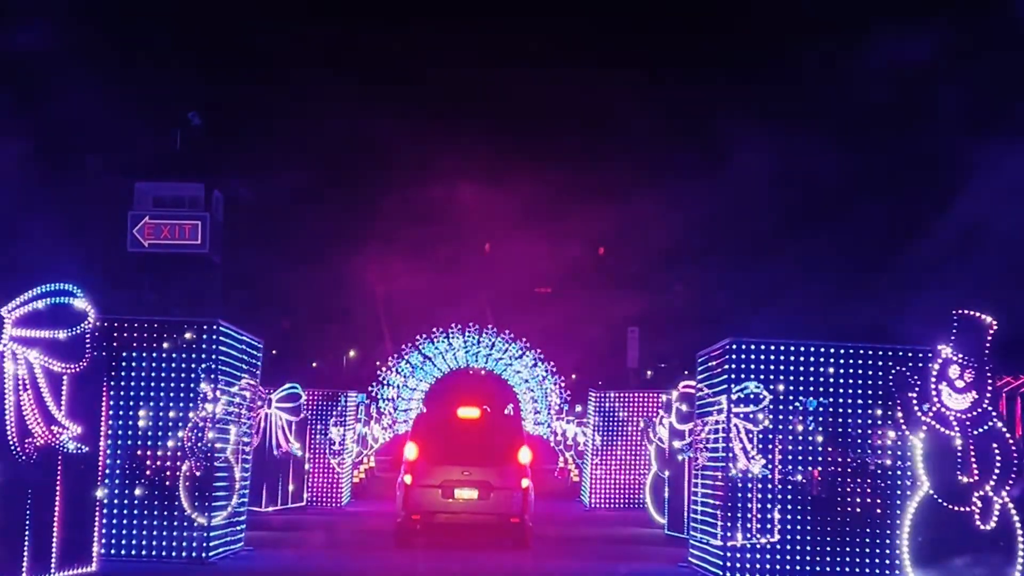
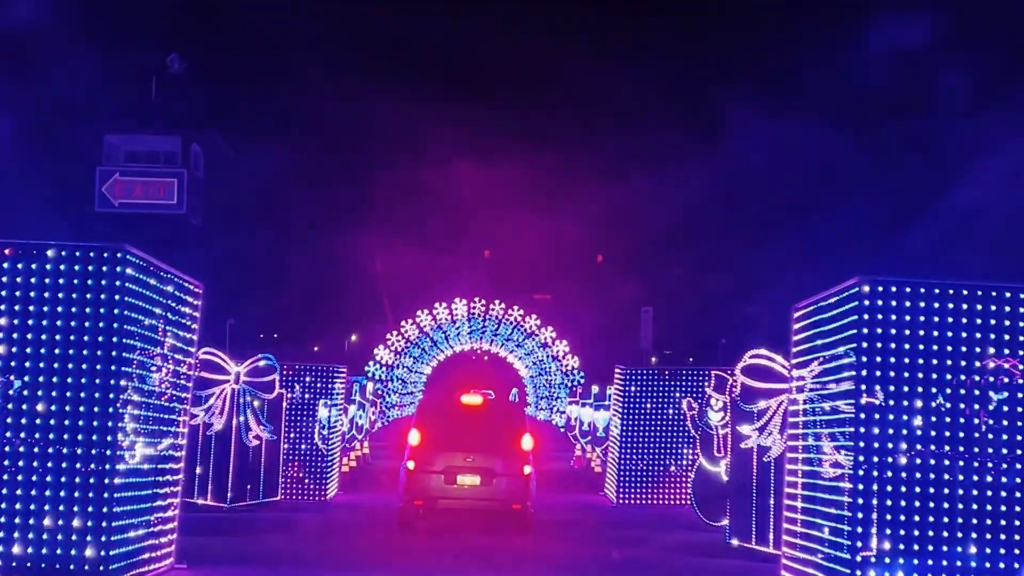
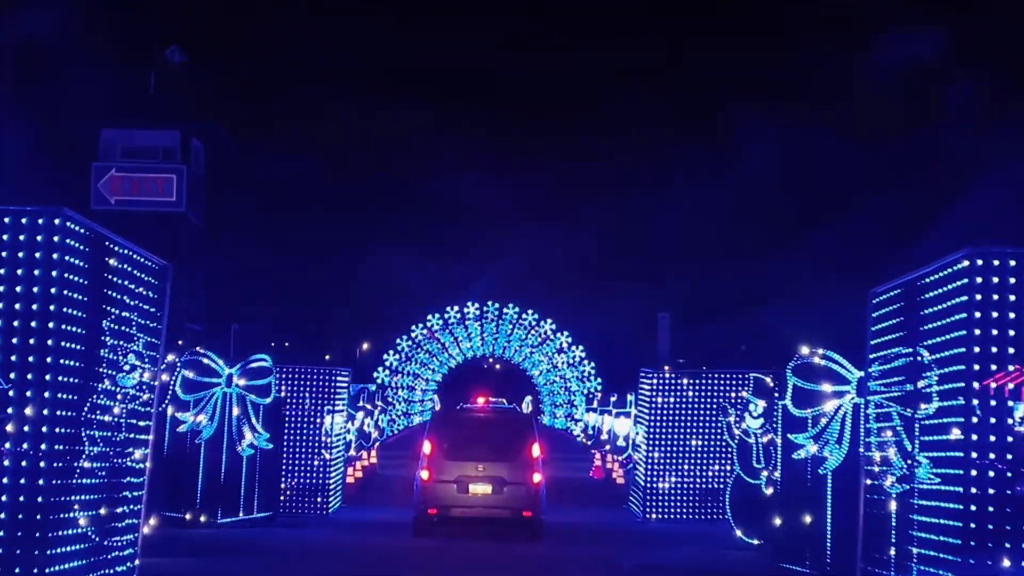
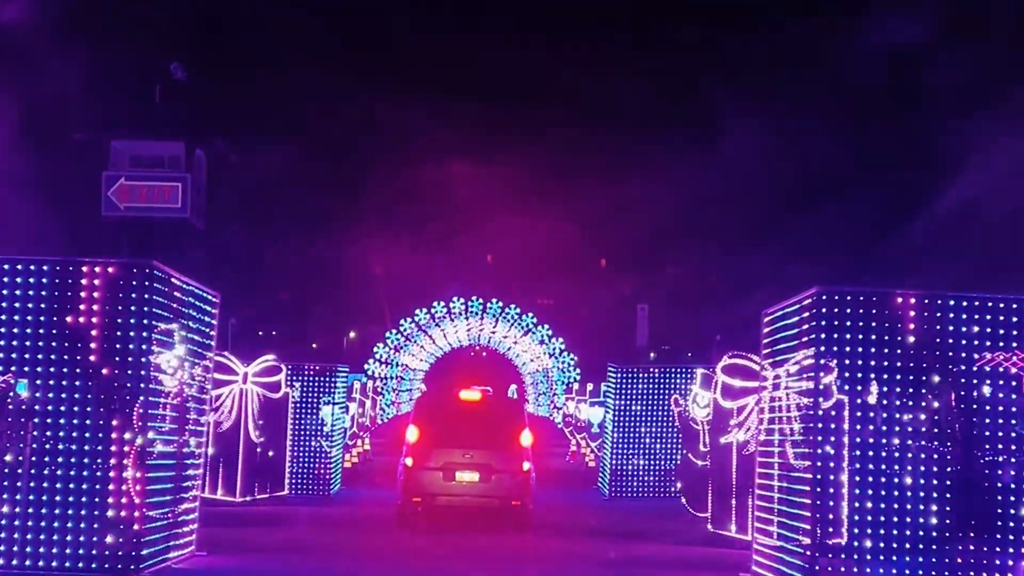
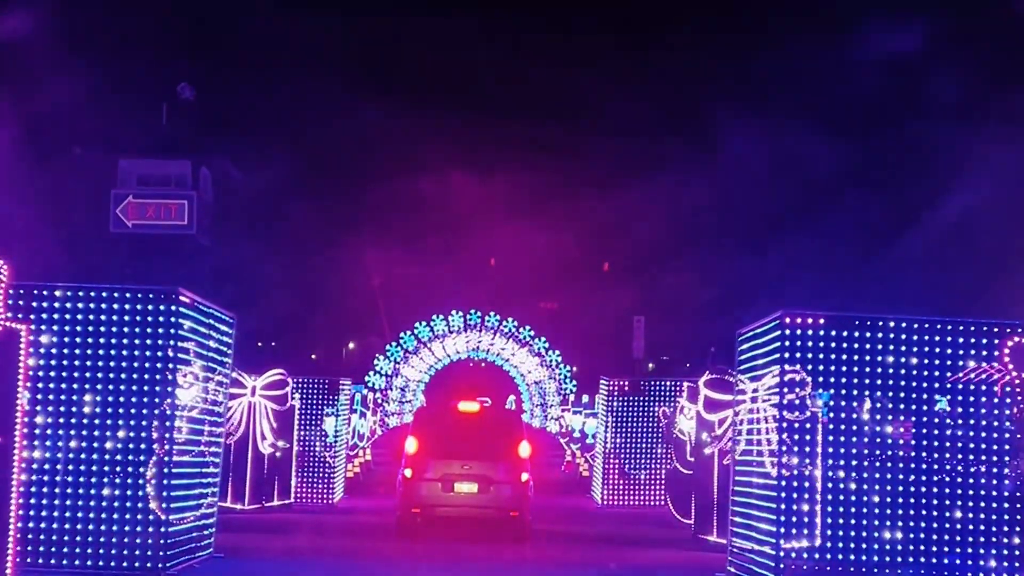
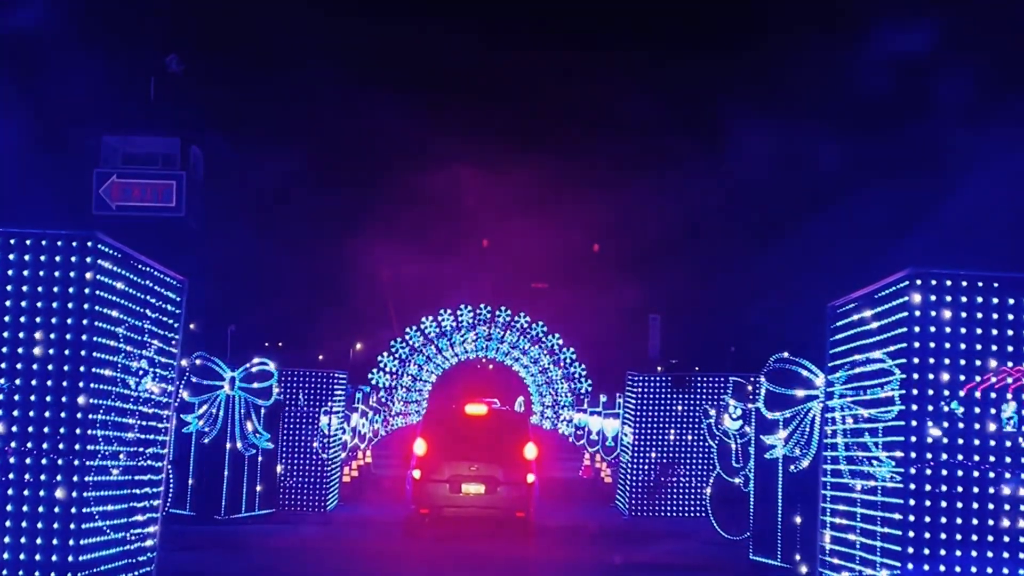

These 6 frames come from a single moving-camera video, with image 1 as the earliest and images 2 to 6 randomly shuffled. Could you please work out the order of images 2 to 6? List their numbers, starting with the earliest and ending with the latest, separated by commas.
5, 4, 2, 6, 3
